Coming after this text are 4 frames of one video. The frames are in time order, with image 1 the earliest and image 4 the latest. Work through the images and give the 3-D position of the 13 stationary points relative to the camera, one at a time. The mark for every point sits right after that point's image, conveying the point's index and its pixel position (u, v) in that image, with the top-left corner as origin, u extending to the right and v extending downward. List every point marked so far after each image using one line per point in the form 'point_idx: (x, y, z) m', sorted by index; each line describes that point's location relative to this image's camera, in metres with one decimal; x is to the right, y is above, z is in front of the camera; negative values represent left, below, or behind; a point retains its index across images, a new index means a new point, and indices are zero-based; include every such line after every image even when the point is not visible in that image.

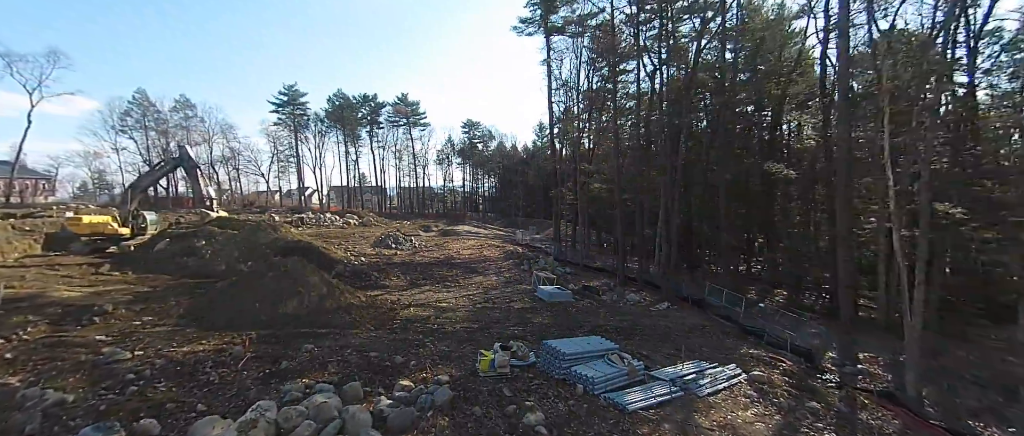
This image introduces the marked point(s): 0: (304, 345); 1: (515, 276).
0: (-3.6, -2.2, +6.4) m
1: (+0.1, -2.0, +12.9) m
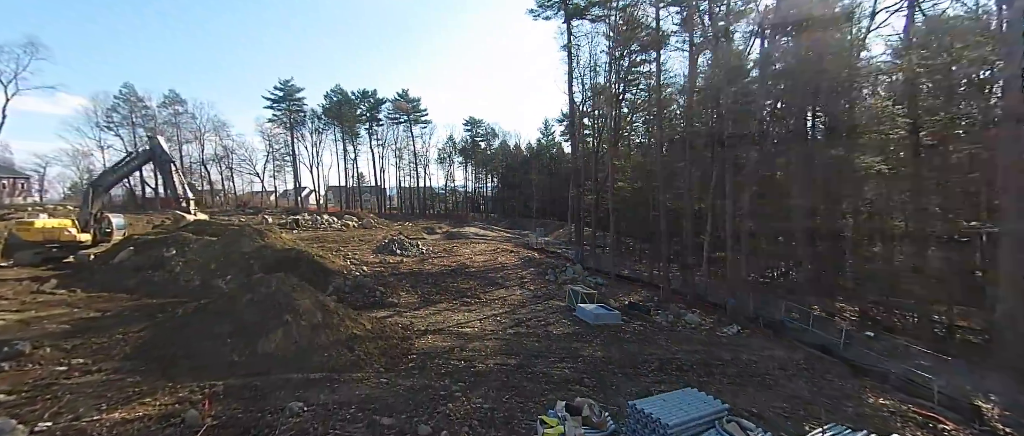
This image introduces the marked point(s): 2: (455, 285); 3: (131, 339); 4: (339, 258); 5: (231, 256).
0: (-2.7, -2.3, +4.6) m
1: (+0.9, -2.1, +11.1) m
2: (-1.7, -2.0, +11.2) m
3: (-6.1, -1.9, +6.0) m
4: (-6.0, -1.4, +13.1) m
5: (-7.0, -0.9, +9.3) m
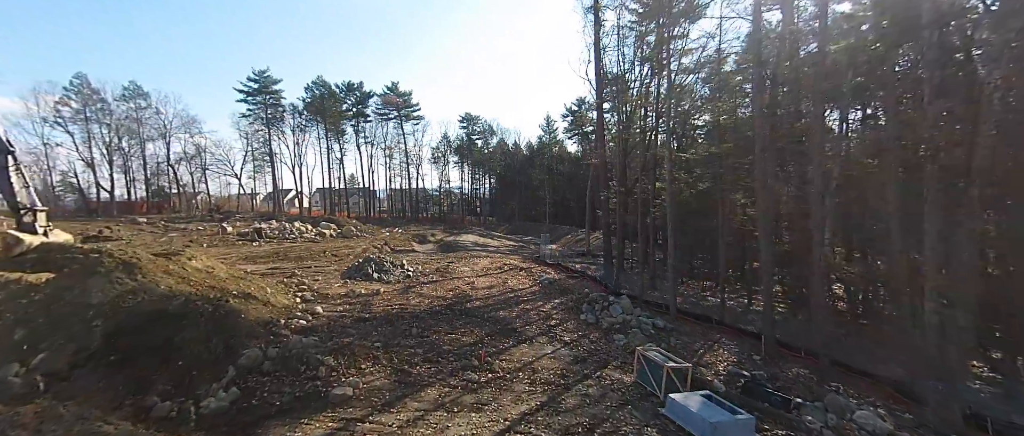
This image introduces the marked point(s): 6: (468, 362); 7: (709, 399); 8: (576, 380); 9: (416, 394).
0: (-2.1, -2.6, +0.7) m
1: (+1.4, -2.5, +7.3) m
2: (-1.2, -2.4, +7.4) m
3: (-5.5, -2.3, +2.1) m
4: (-5.5, -1.8, +9.2) m
5: (-6.4, -1.3, +5.4) m
6: (-0.7, -2.5, +6.5) m
7: (+2.7, -2.5, +5.1) m
8: (+1.0, -2.6, +6.0) m
9: (-1.3, -2.5, +5.3) m
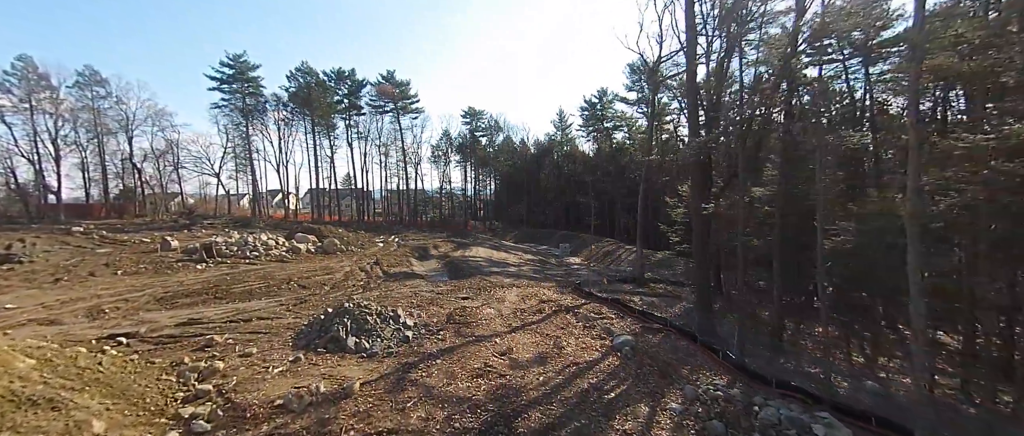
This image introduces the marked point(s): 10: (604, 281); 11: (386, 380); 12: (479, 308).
0: (-0.8, -3.2, -3.9) m
1: (+2.7, -3.0, +2.6) m
2: (+0.1, -2.9, +2.7) m
3: (-4.2, -2.9, -2.6) m
4: (-4.2, -2.3, +4.5) m
5: (-5.2, -1.9, +0.7) m
6: (+0.5, -3.0, +1.8) m
7: (+3.9, -3.1, +0.5) m
8: (+2.3, -3.1, +1.4) m
9: (-0.1, -3.0, +0.7) m
10: (+3.9, -2.6, +15.6) m
11: (-2.1, -2.6, +6.1) m
12: (-1.0, -2.5, +10.3) m
